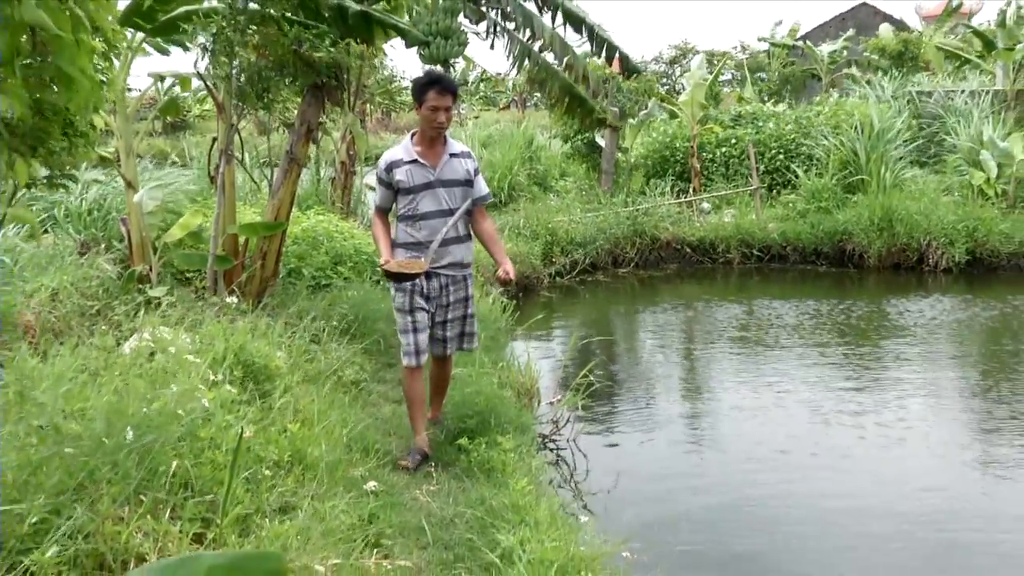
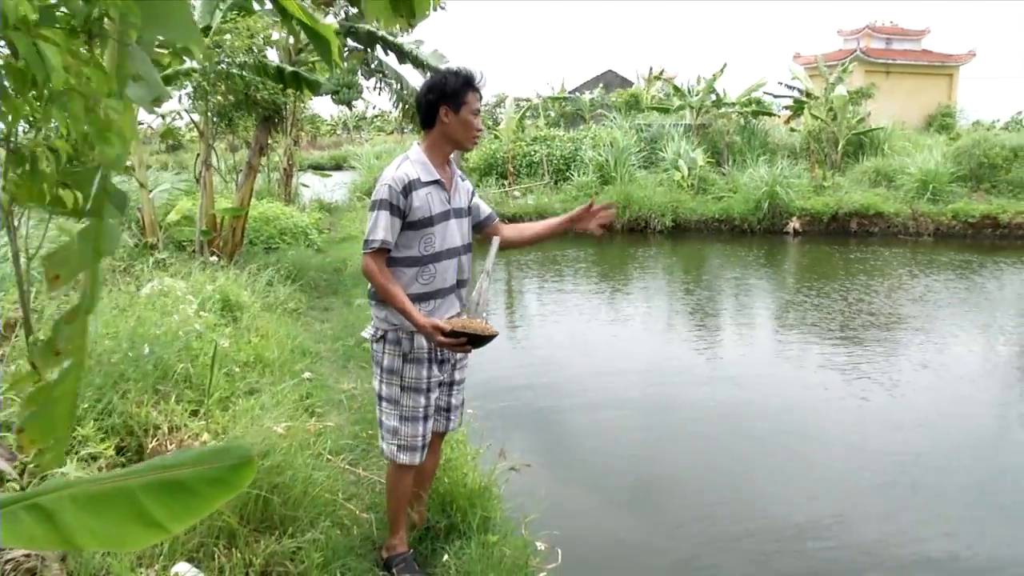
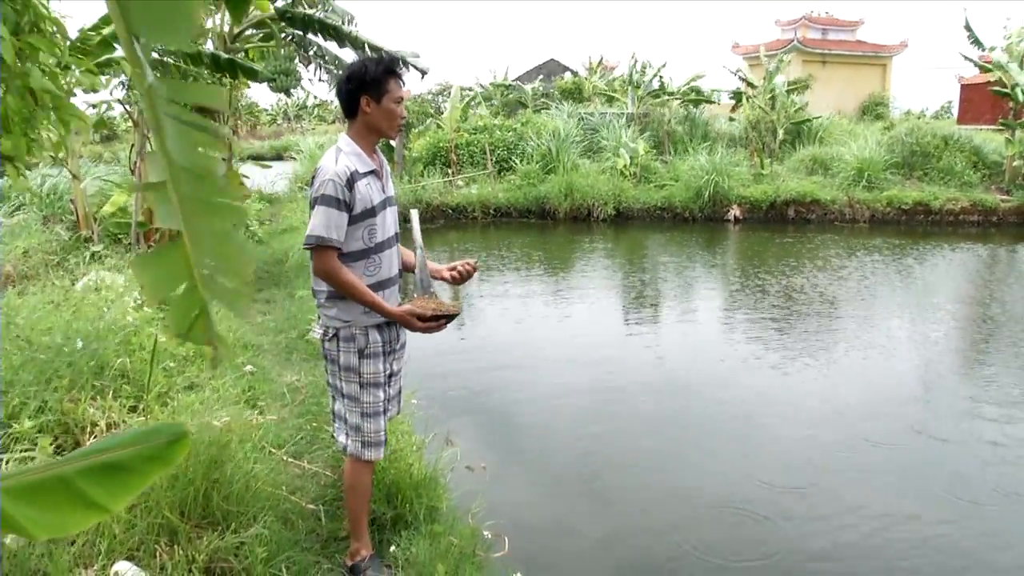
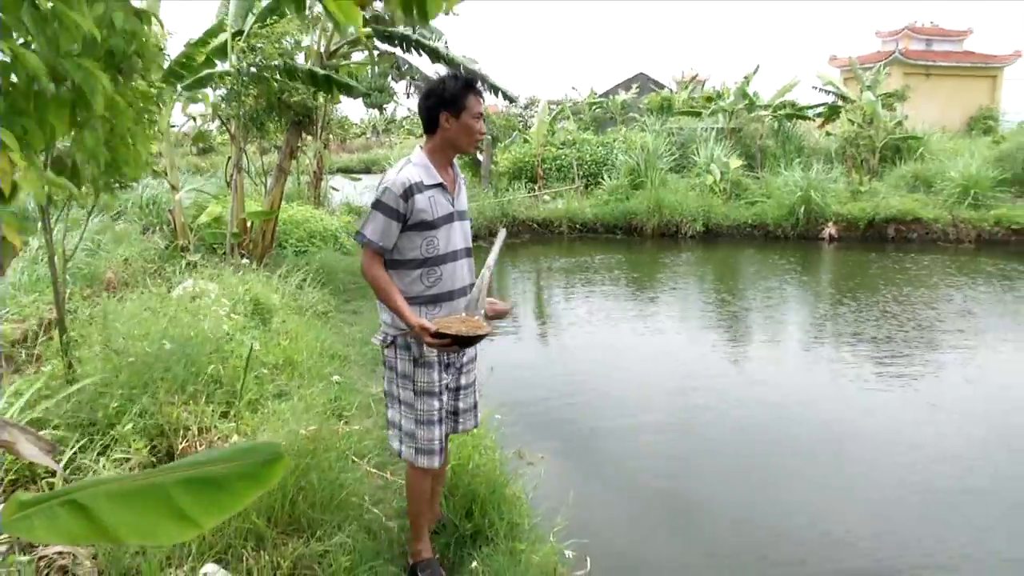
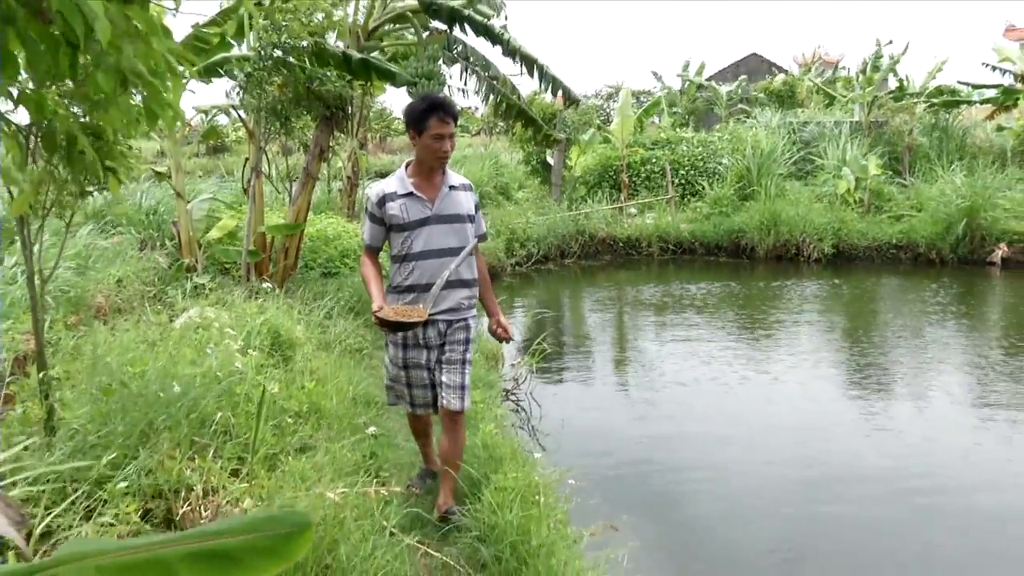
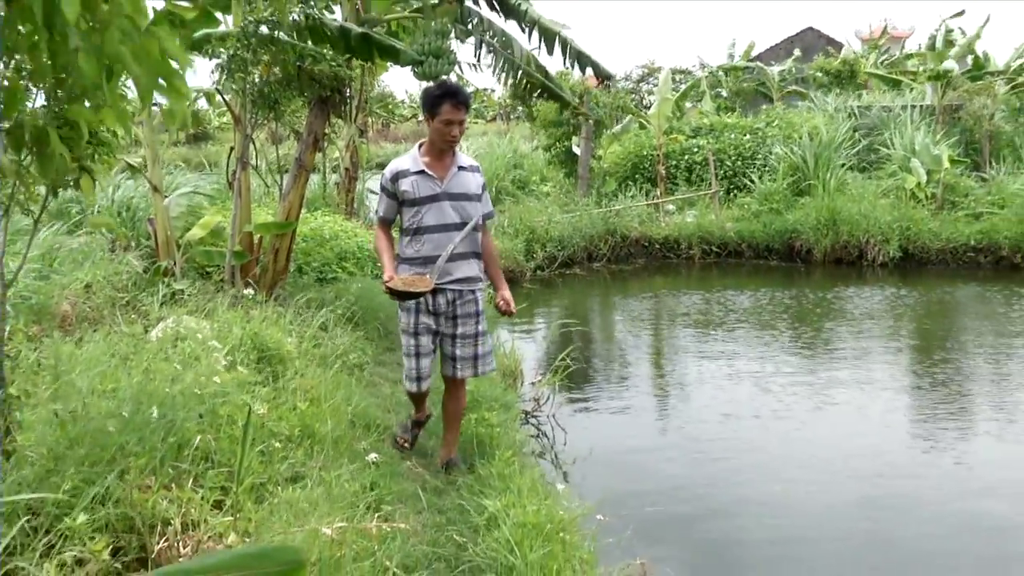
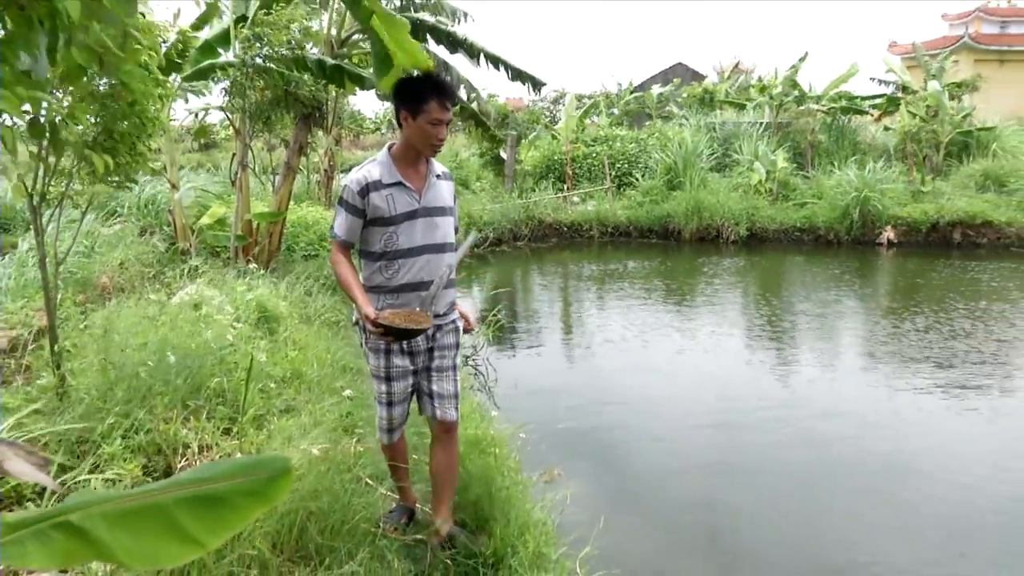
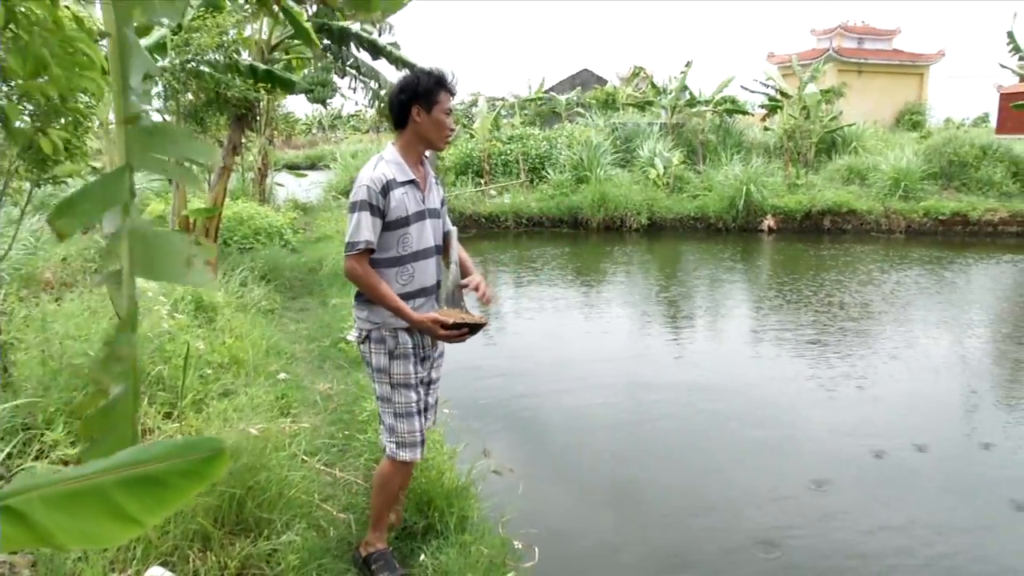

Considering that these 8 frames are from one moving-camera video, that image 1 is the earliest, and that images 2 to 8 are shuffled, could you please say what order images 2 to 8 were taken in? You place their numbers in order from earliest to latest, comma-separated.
6, 5, 7, 4, 2, 8, 3
